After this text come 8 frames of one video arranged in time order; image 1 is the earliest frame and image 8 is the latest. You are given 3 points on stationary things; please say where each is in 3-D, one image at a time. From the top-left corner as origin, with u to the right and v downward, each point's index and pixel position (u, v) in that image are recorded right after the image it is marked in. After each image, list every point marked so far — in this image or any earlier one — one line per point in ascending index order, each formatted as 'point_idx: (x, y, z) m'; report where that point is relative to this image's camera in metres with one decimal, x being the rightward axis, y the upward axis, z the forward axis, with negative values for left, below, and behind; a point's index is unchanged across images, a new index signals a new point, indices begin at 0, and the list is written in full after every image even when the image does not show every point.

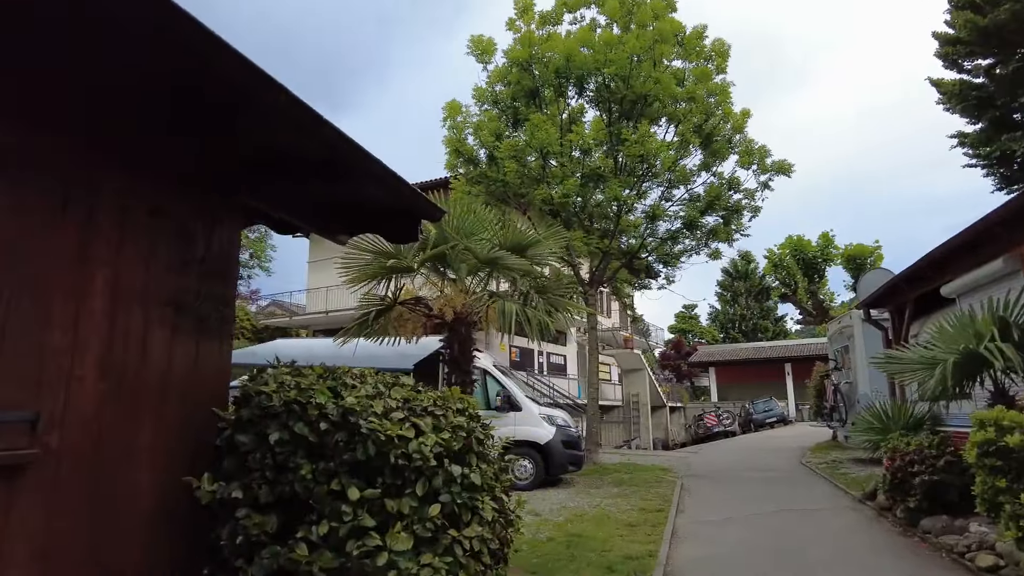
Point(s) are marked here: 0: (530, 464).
0: (+0.3, -3.1, +12.0) m
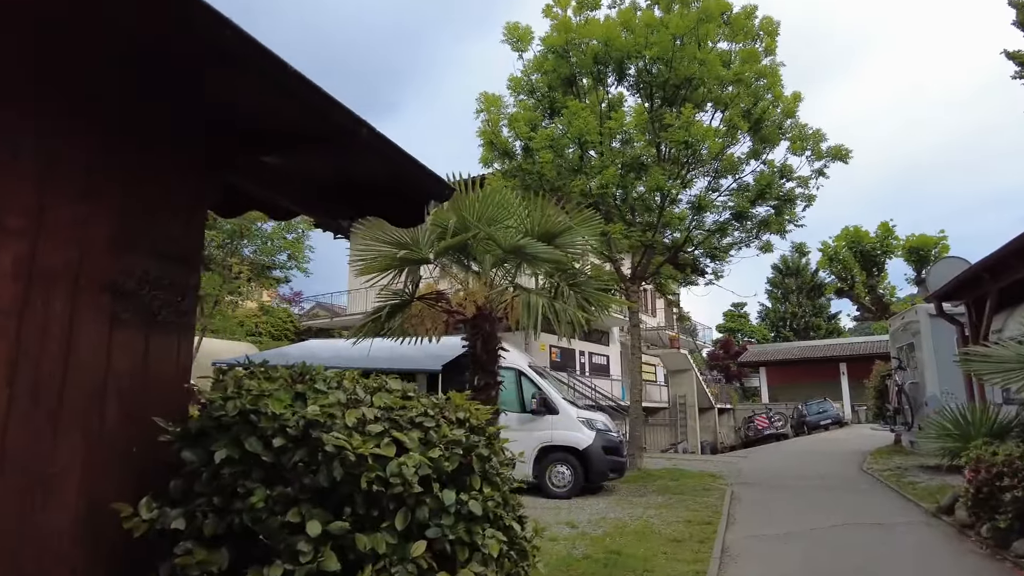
0: (+0.9, -3.1, +11.3) m
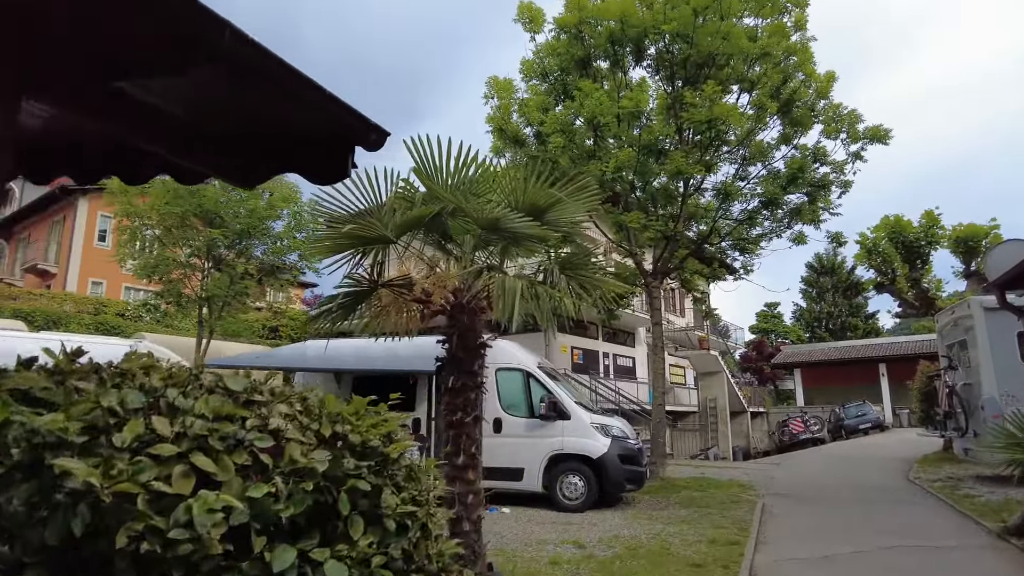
0: (+1.0, -3.0, +10.3) m
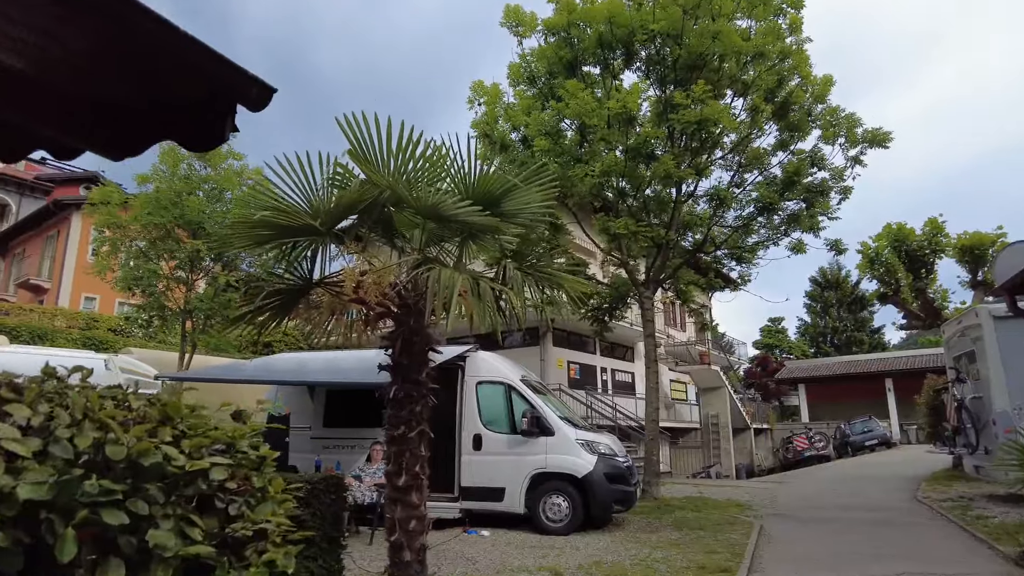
0: (+0.7, -3.1, +9.7) m
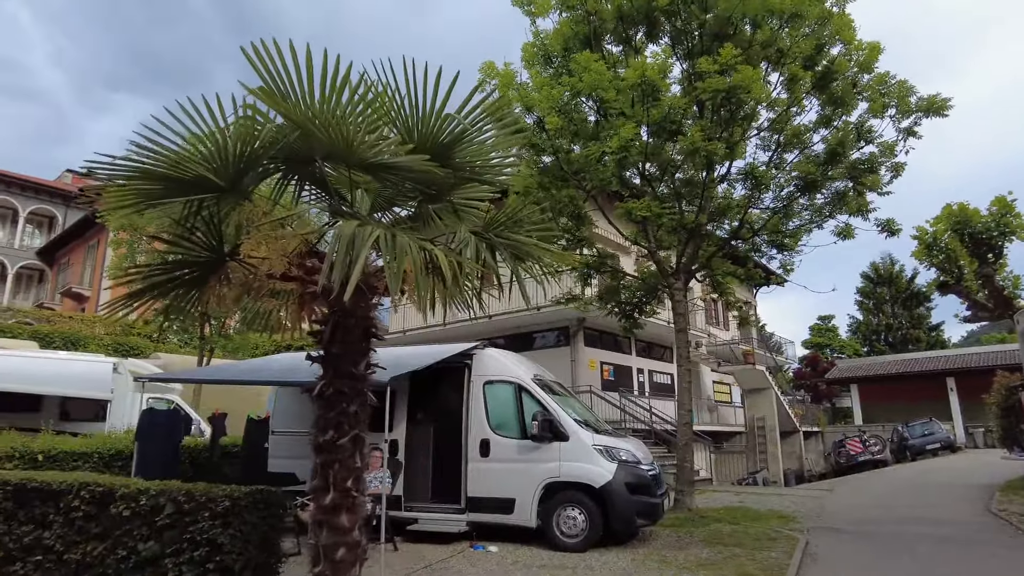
0: (+0.9, -2.9, +8.7) m
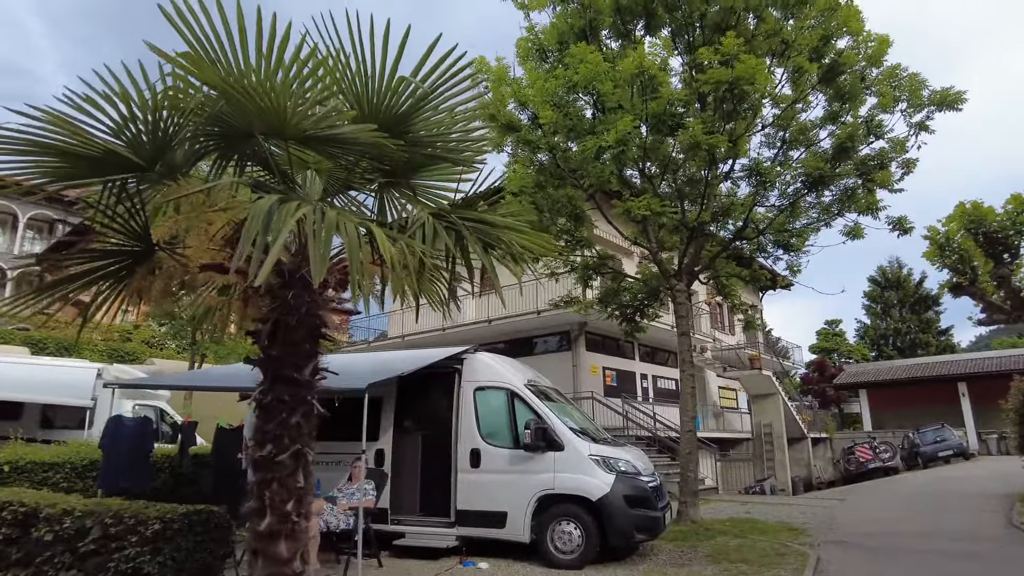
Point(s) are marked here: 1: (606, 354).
0: (+0.8, -2.9, +8.2) m
1: (+2.8, -1.9, +19.9) m
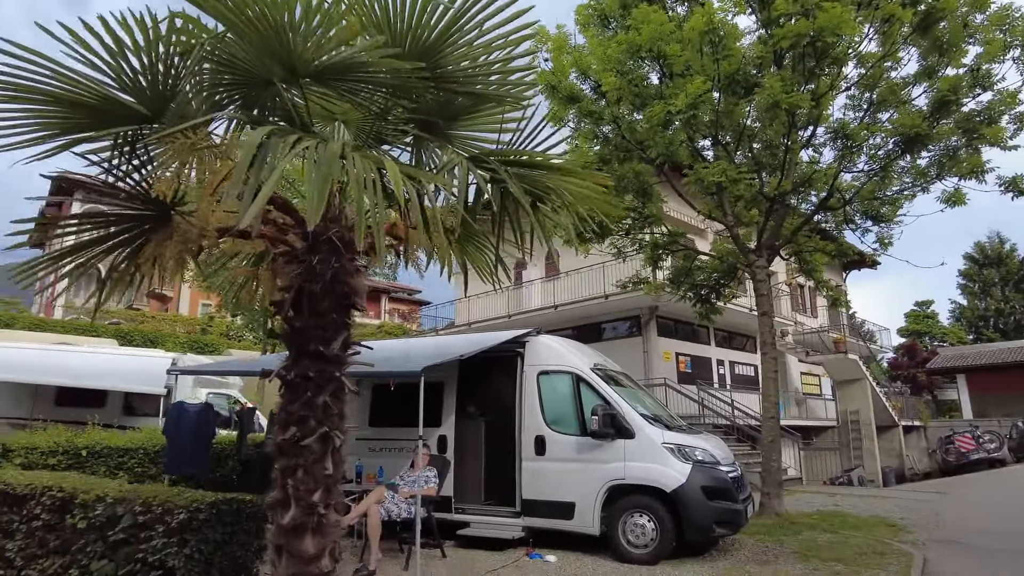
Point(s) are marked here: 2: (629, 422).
0: (+1.5, -2.6, +7.6) m
1: (+4.7, -1.4, +19.1) m
2: (+1.4, -1.5, +8.0) m
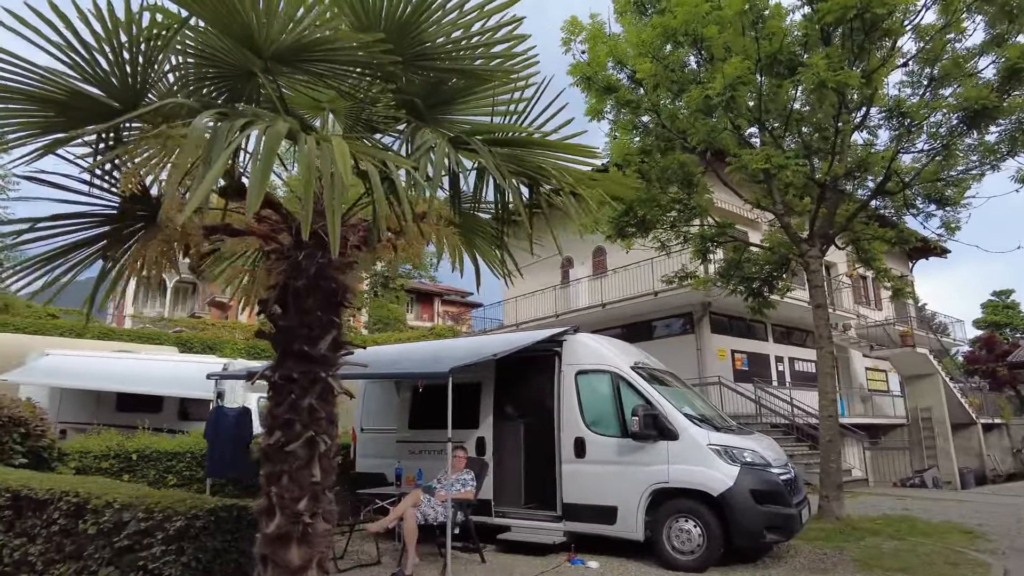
0: (+2.0, -2.6, +7.3) m
1: (+6.0, -1.3, +18.5) m
2: (+1.8, -1.5, +7.6) m
